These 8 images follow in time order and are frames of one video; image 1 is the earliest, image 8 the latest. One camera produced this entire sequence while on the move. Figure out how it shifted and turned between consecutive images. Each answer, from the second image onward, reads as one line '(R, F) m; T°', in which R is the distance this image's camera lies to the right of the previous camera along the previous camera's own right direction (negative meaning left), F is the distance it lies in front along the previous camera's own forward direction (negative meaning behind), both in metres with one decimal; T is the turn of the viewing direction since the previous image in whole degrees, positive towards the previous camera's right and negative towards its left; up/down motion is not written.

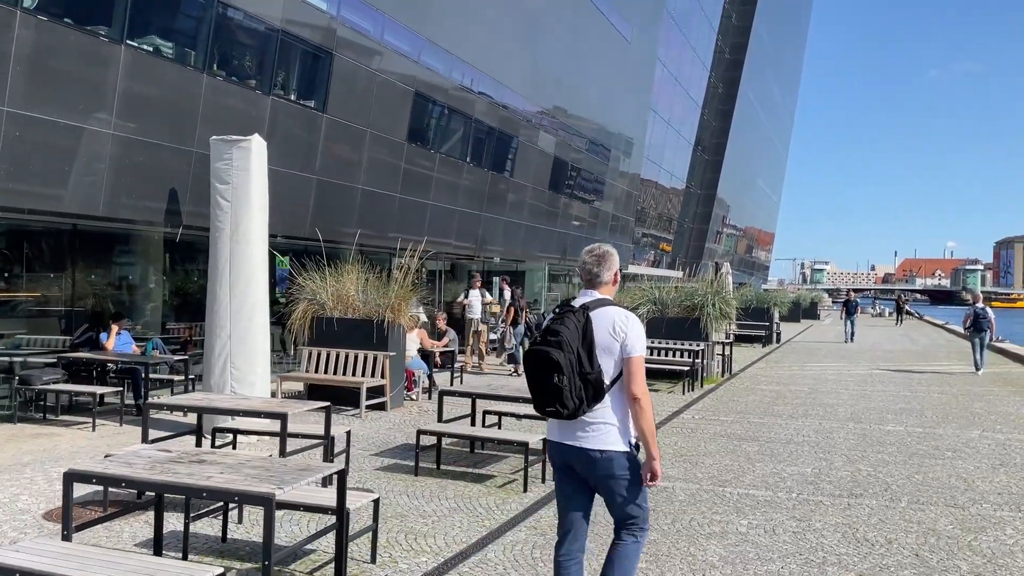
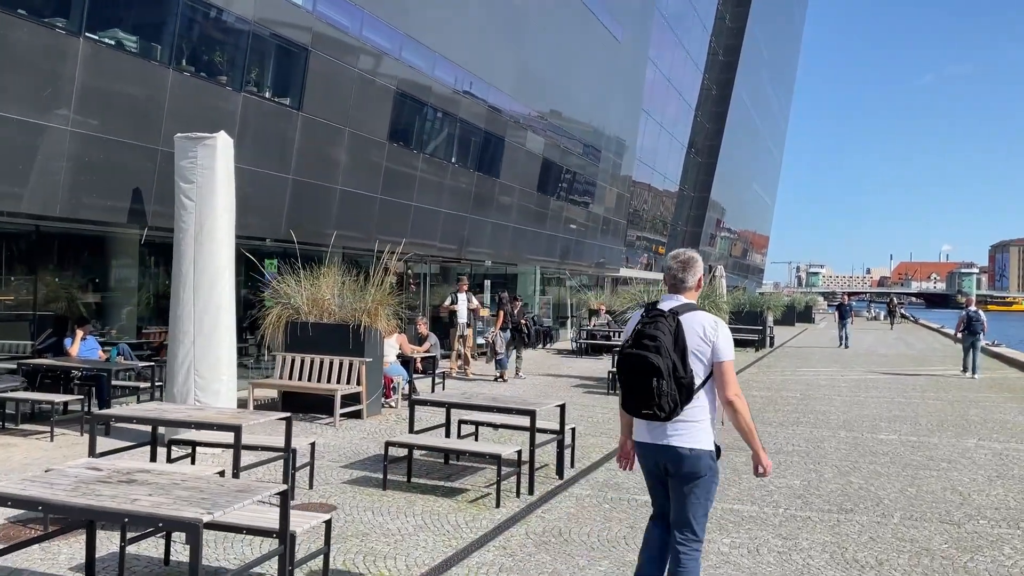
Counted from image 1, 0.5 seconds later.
(+0.2, +0.4) m; 0°
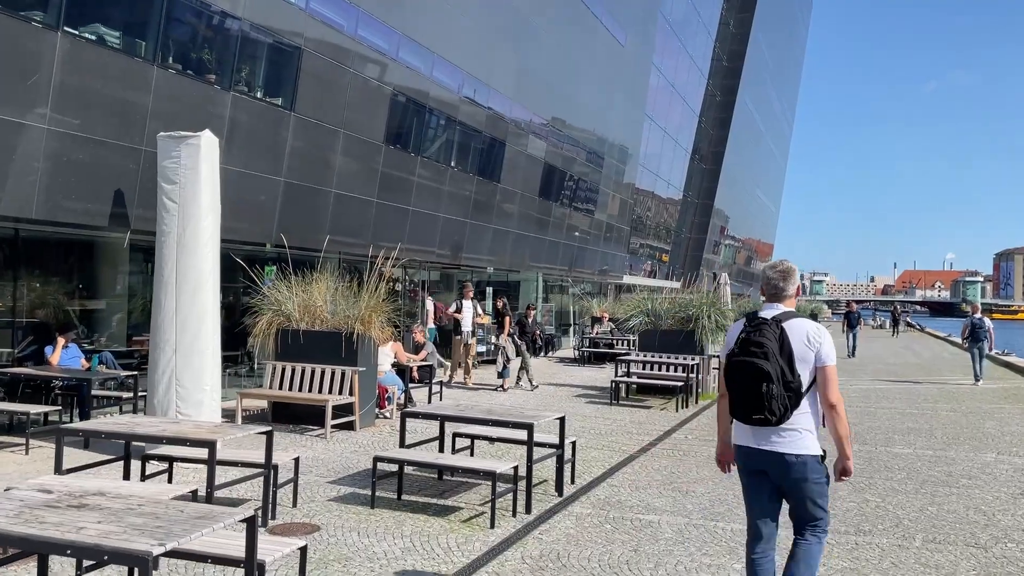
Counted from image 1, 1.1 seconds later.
(+0.1, +0.4) m; 0°
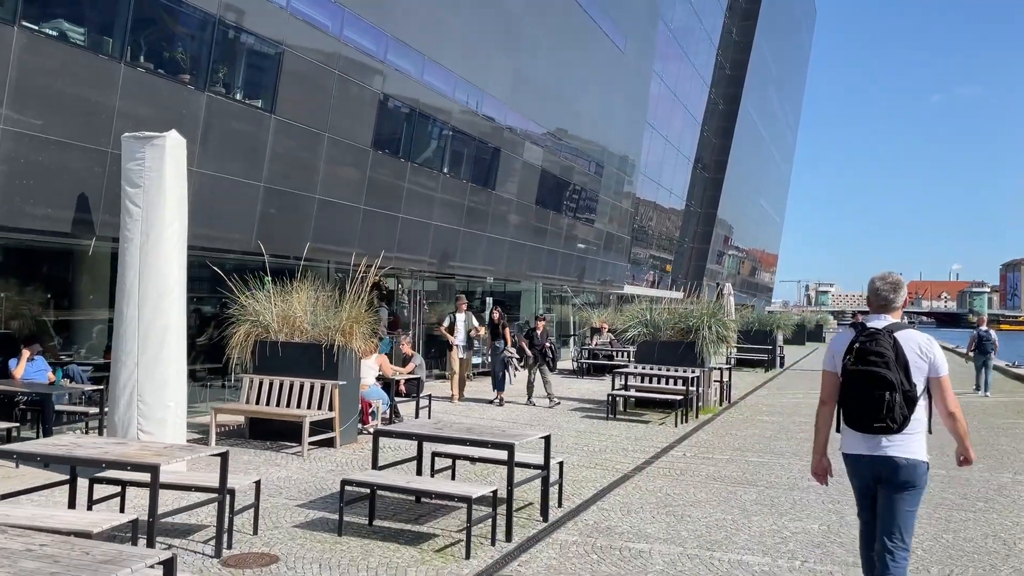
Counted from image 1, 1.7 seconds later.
(+0.2, +0.5) m; 0°
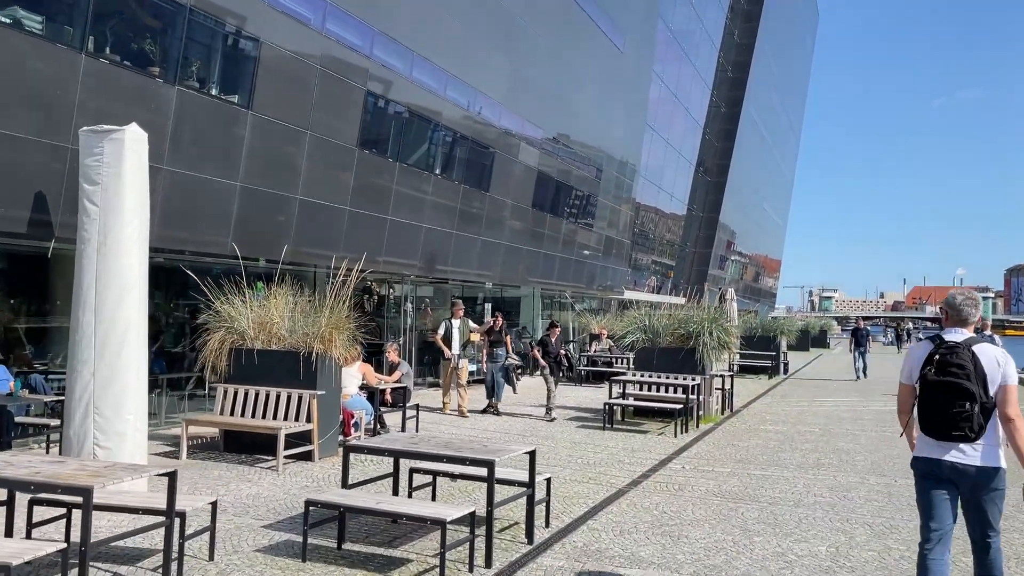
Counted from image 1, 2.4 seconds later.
(+0.2, +0.5) m; 0°
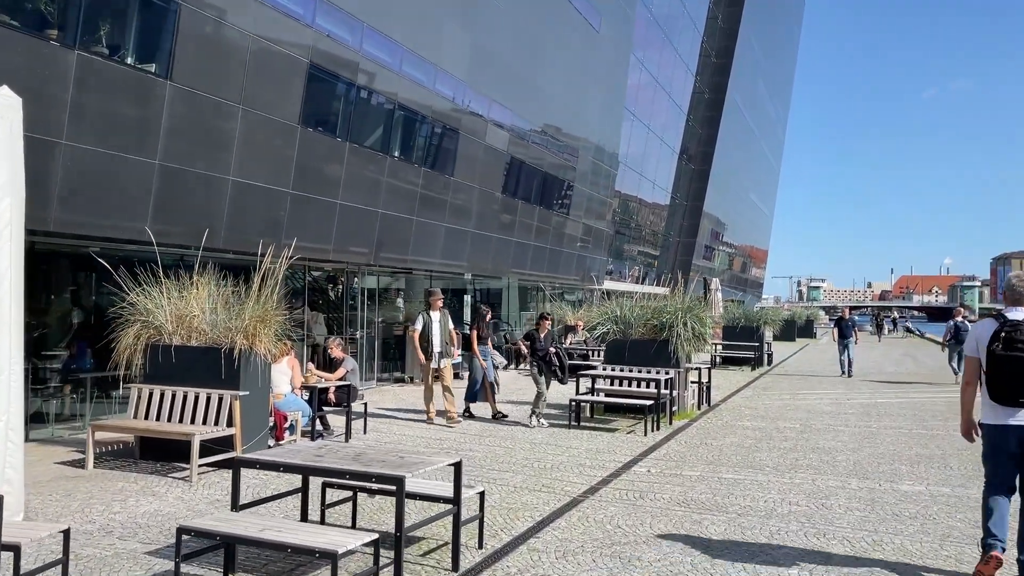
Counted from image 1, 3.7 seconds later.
(+0.5, +0.9) m; +1°
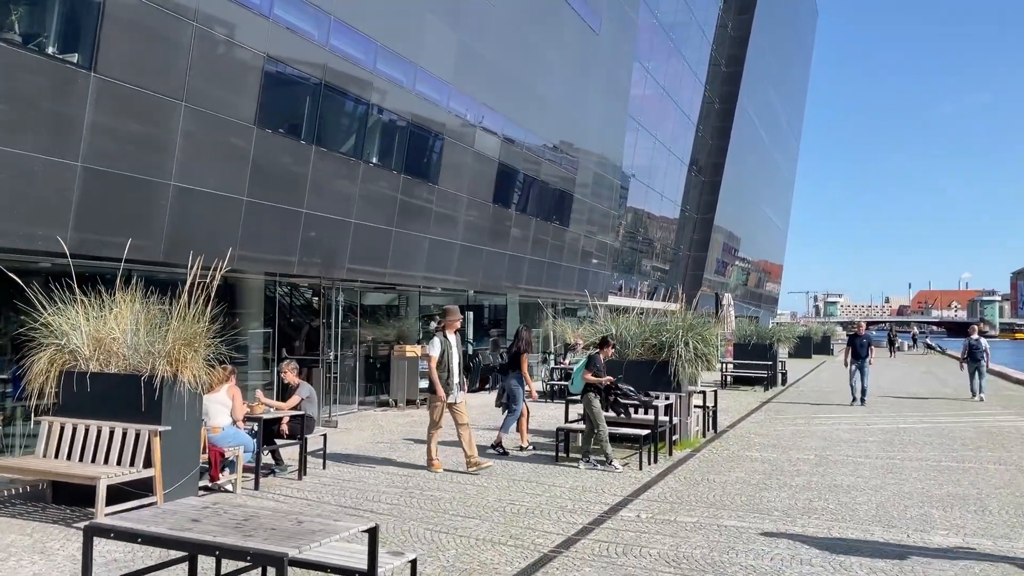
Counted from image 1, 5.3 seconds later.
(+0.5, +1.2) m; -1°
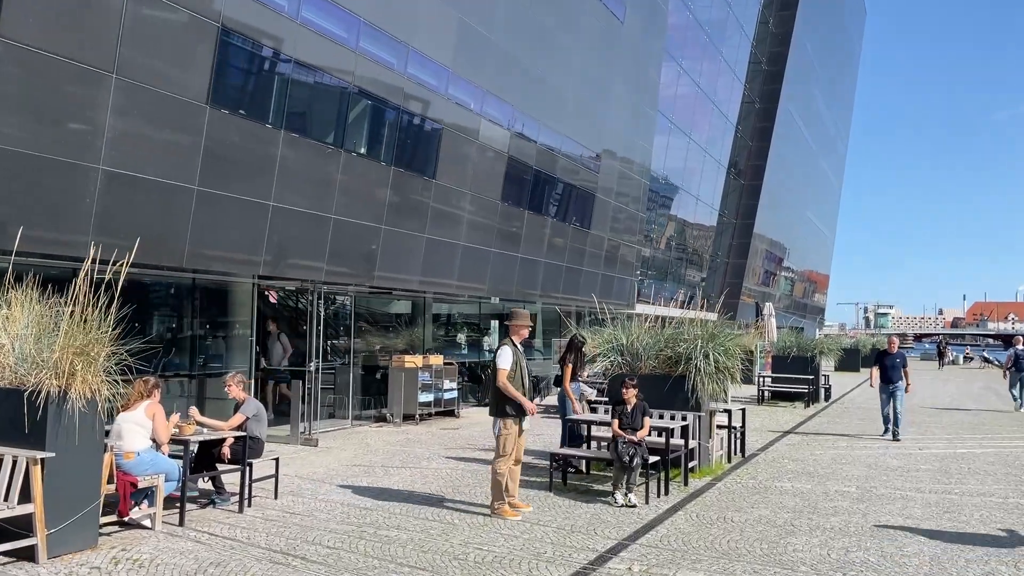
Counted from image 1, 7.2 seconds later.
(+0.7, +1.5) m; -3°
